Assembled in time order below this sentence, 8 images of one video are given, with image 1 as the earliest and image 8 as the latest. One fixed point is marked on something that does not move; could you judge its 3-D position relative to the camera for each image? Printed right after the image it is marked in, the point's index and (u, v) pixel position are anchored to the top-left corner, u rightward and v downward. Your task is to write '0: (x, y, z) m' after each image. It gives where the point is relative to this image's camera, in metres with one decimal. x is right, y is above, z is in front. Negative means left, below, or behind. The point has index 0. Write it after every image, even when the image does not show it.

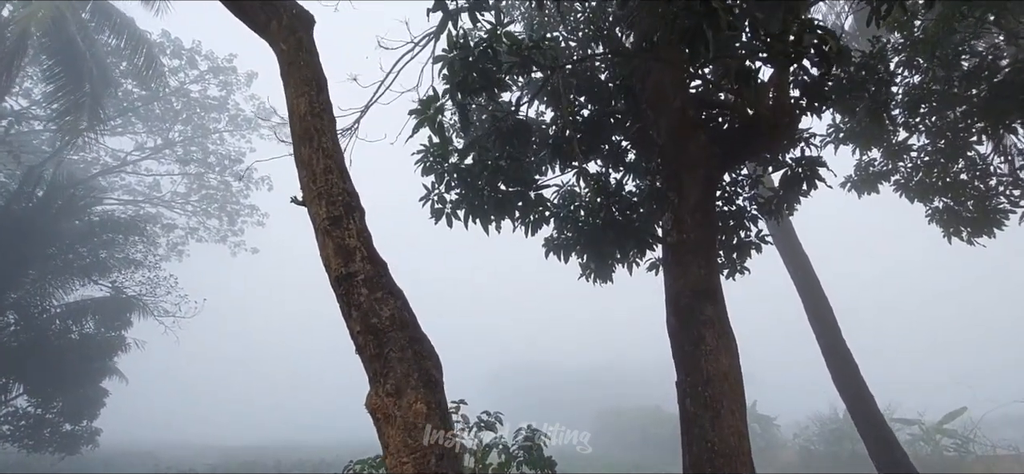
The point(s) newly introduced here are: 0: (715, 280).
0: (+1.5, -0.3, +4.2) m
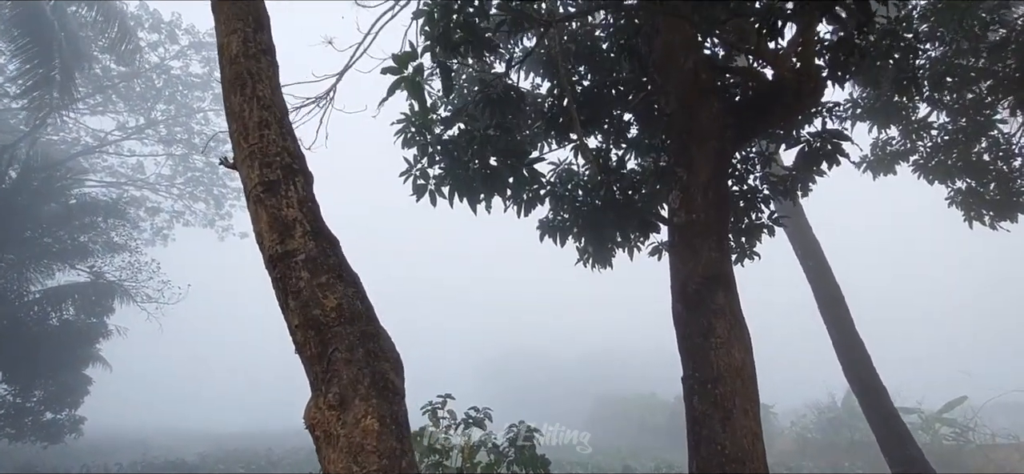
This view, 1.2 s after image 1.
0: (+1.4, -0.2, +3.8) m
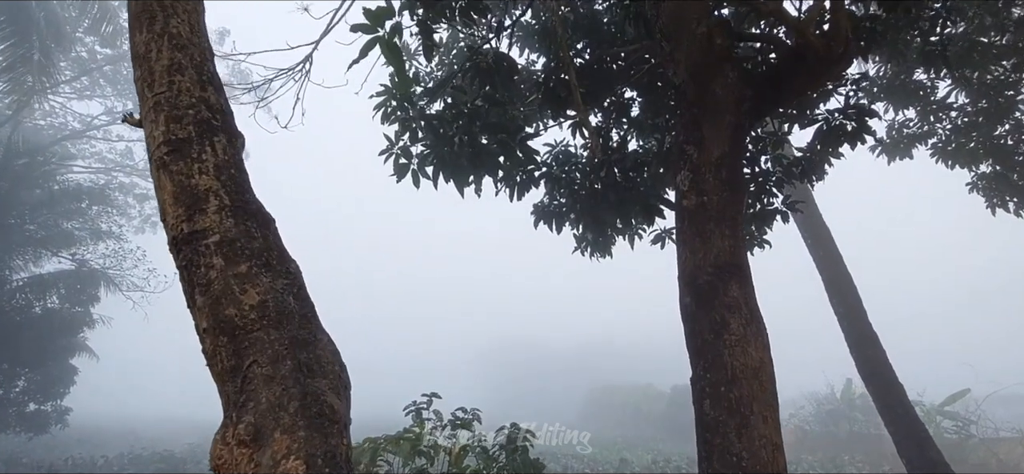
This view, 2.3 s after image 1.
0: (+1.3, -0.1, +3.4) m
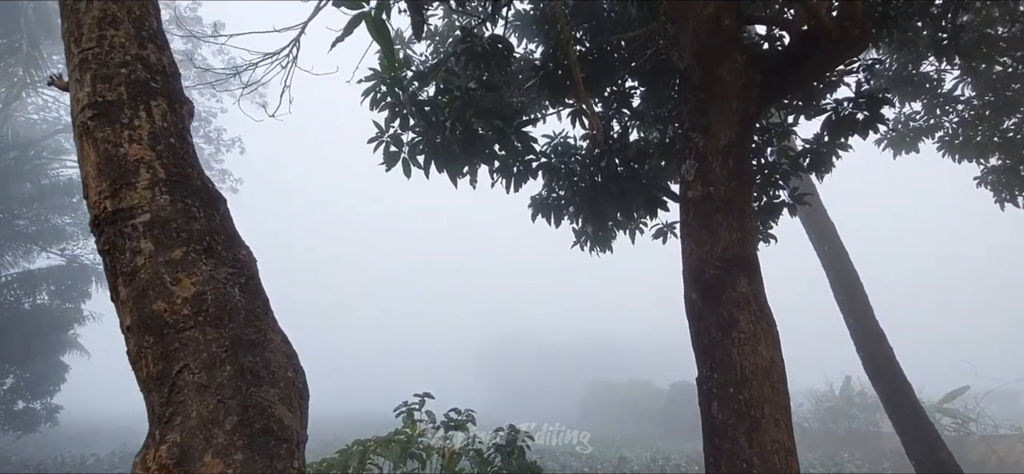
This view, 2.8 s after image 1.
0: (+1.3, -0.1, +3.2) m
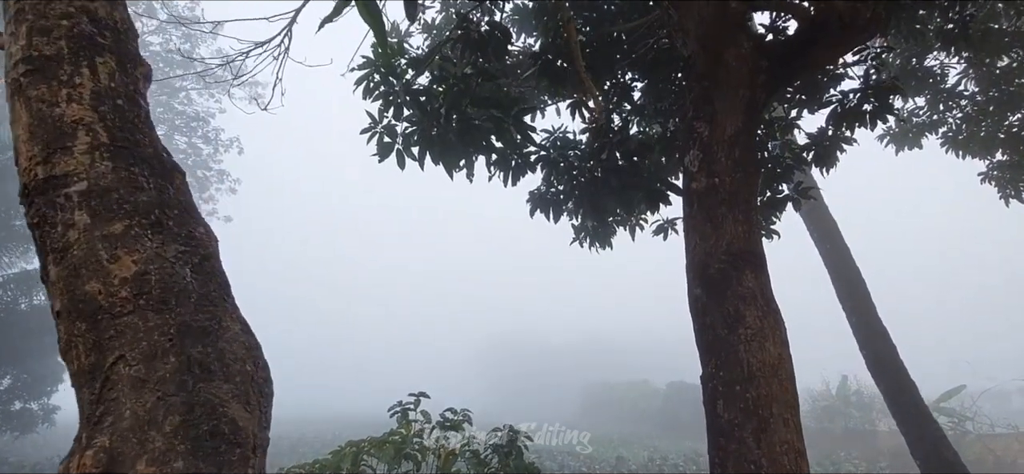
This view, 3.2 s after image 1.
0: (+1.3, 0.0, +3.1) m
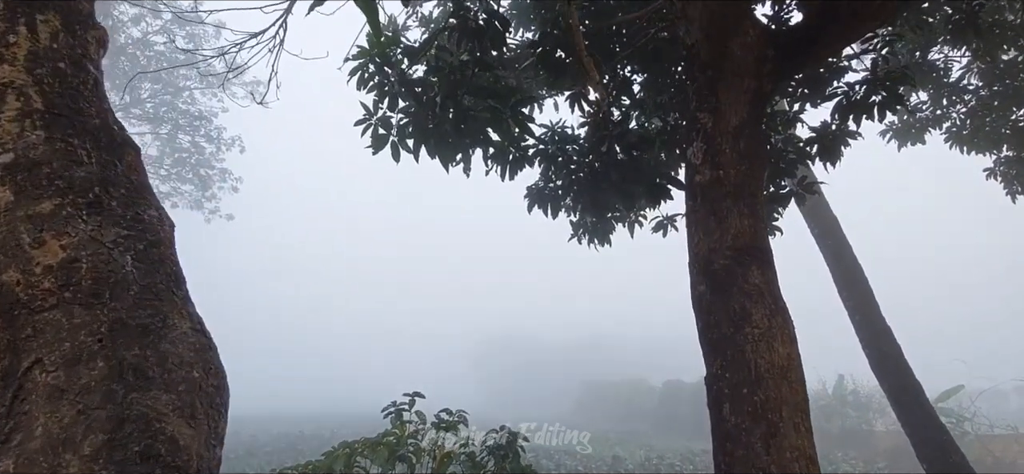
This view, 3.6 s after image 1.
0: (+1.3, 0.0, +3.0) m
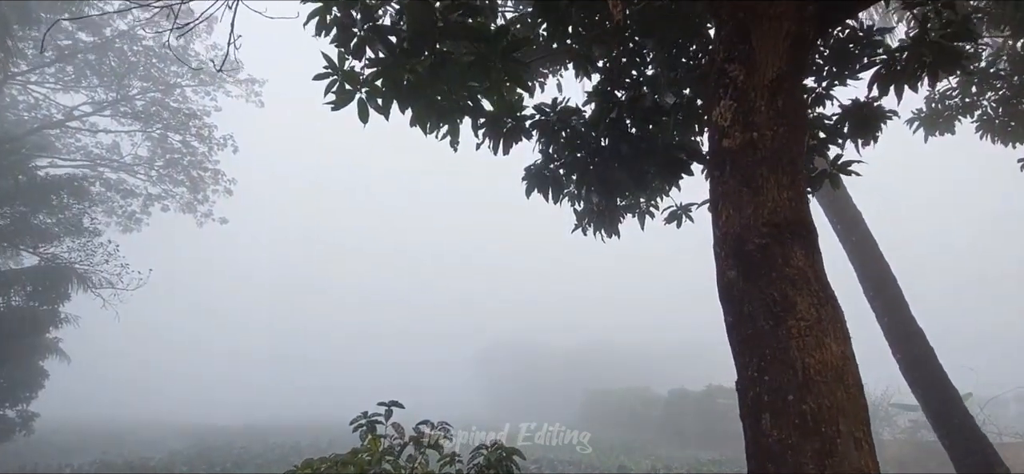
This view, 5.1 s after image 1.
0: (+1.2, +0.1, +2.4) m
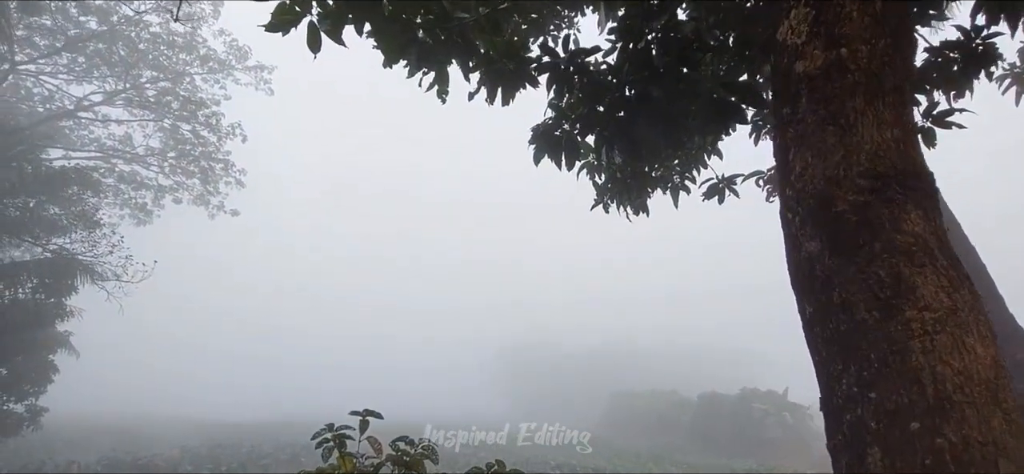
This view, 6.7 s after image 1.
0: (+1.2, +0.2, +1.7) m
